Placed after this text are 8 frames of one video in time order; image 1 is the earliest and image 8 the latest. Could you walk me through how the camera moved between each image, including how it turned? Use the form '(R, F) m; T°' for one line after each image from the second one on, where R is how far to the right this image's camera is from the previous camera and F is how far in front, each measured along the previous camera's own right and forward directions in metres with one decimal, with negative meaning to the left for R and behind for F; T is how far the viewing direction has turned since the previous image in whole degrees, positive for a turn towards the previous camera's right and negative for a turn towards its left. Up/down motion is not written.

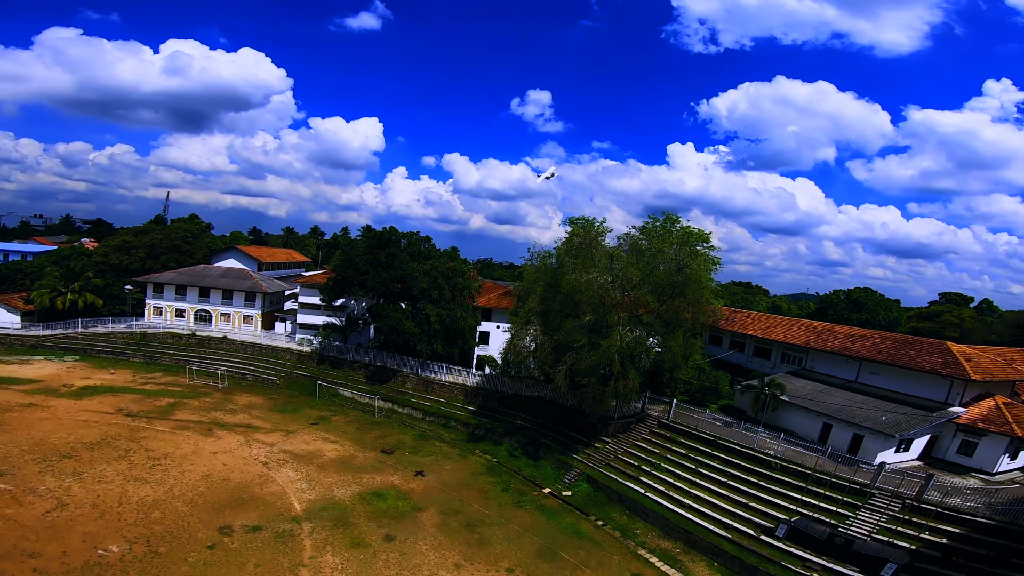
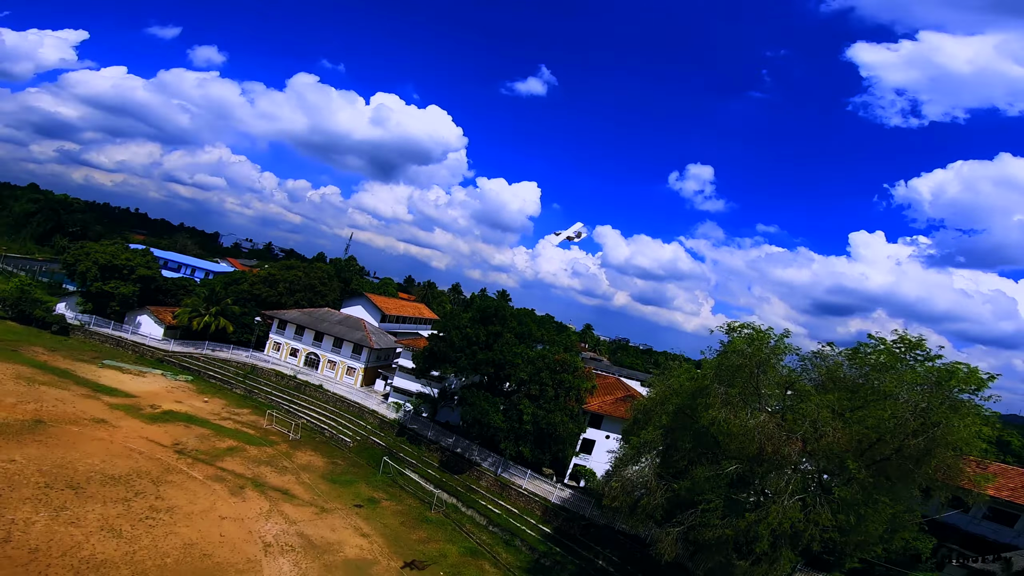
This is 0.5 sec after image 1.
(+1.7, +3.7) m; -16°
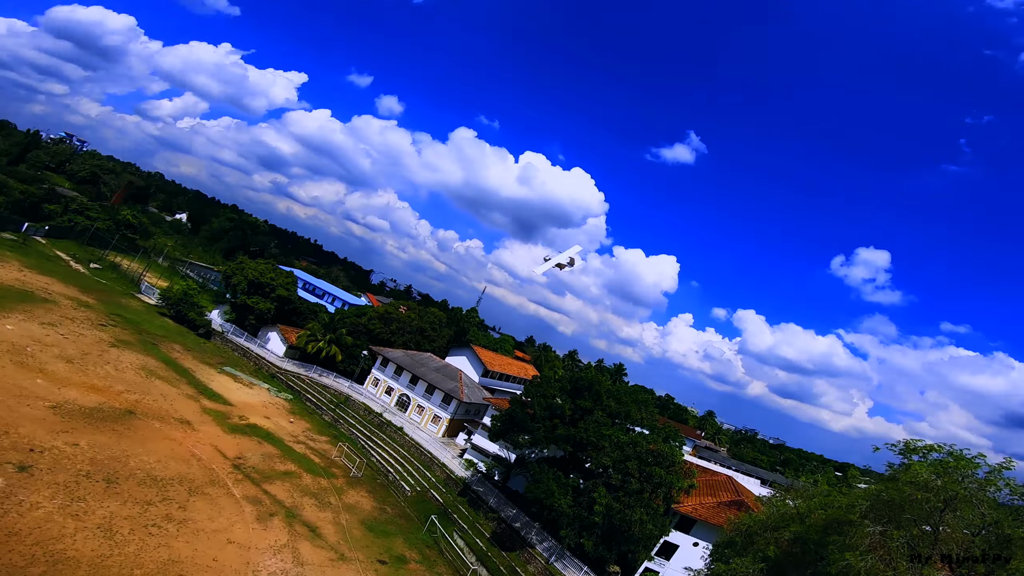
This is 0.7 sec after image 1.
(+2.5, +1.8) m; -15°
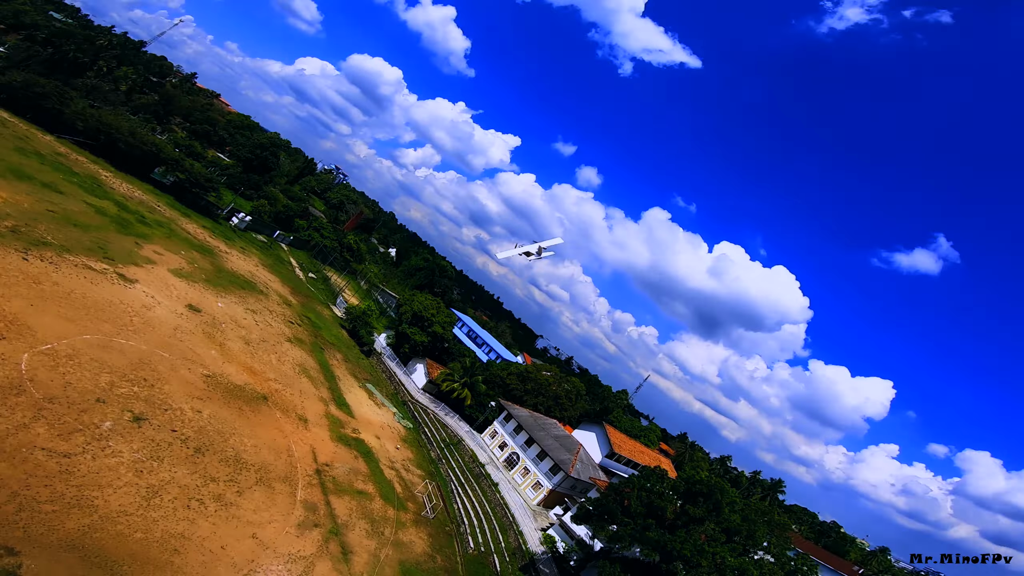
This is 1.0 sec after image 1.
(+4.1, +1.3) m; -22°
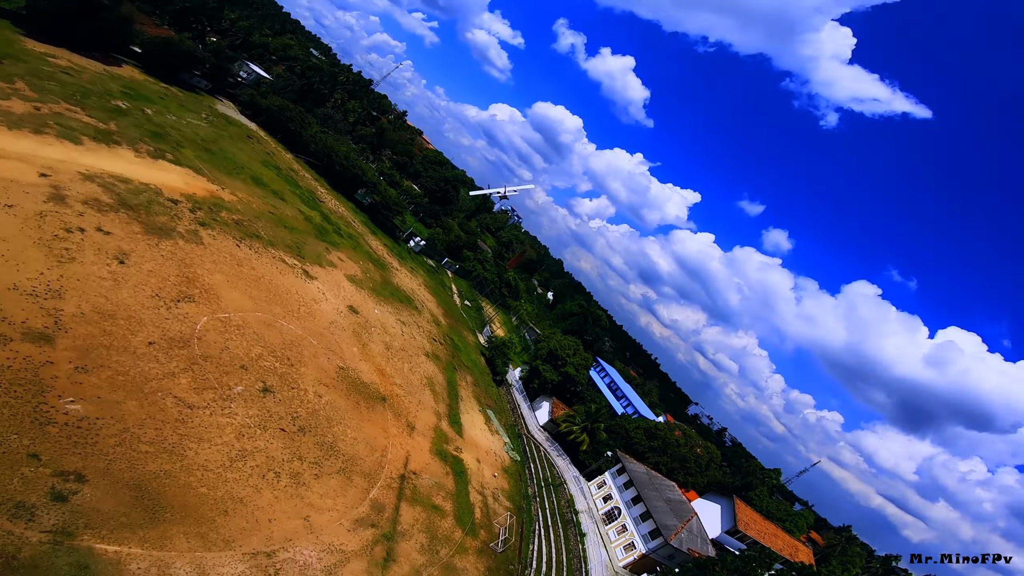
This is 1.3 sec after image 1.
(+3.7, +0.4) m; -19°
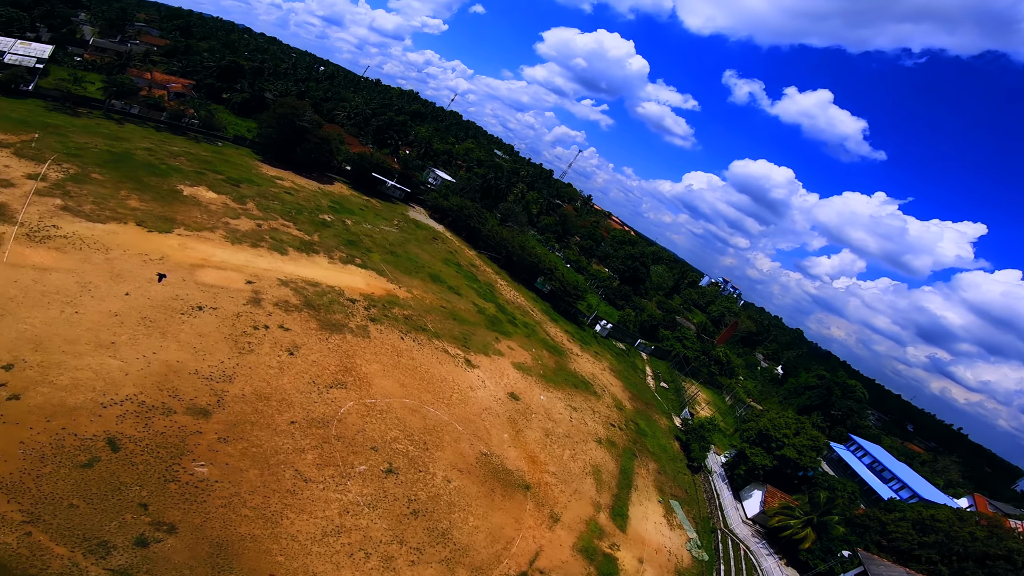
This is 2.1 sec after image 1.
(+4.6, +2.8) m; -23°
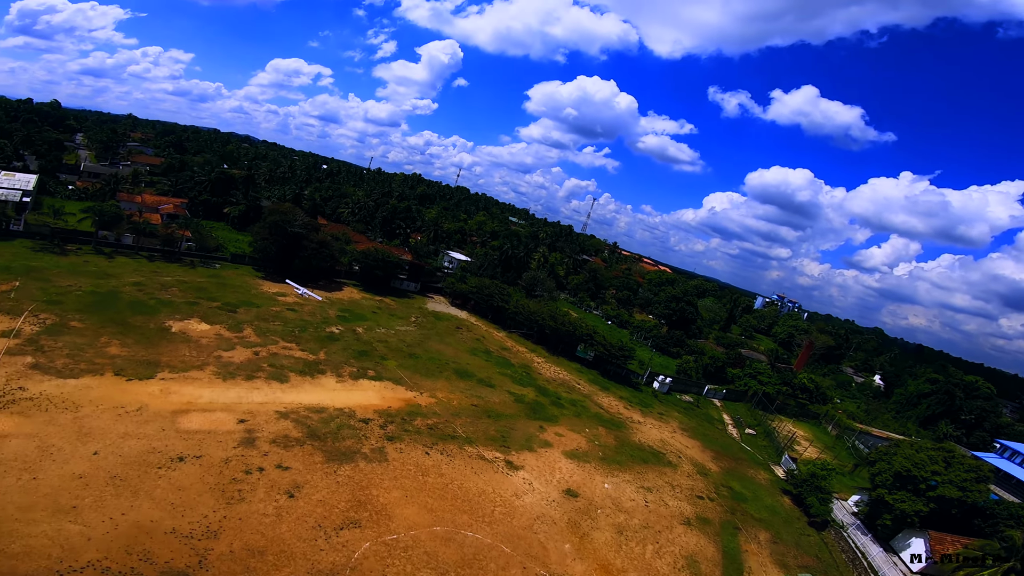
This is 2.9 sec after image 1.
(+1.4, +3.8) m; -4°
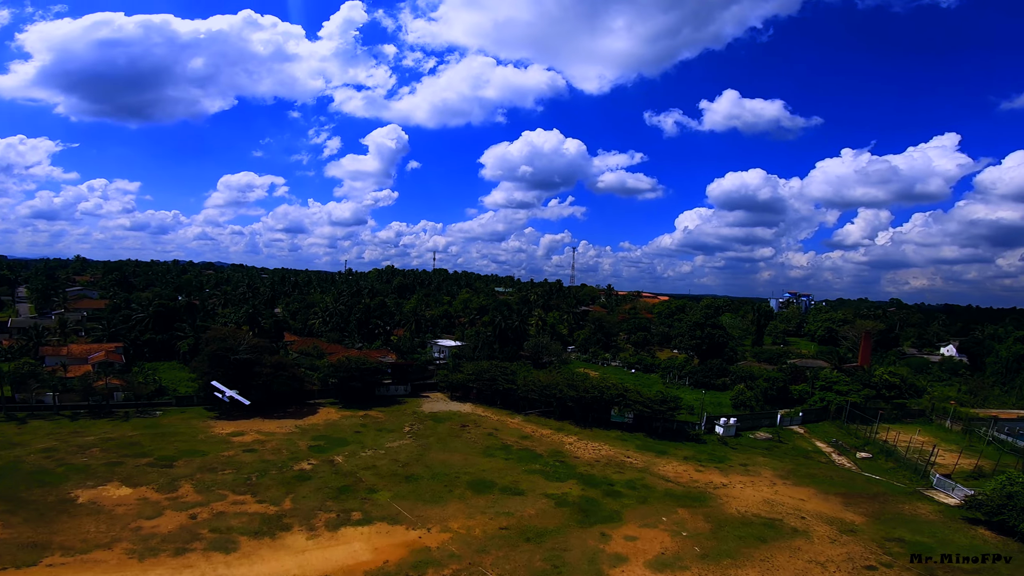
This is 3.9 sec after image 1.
(+0.1, +7.0) m; +1°
